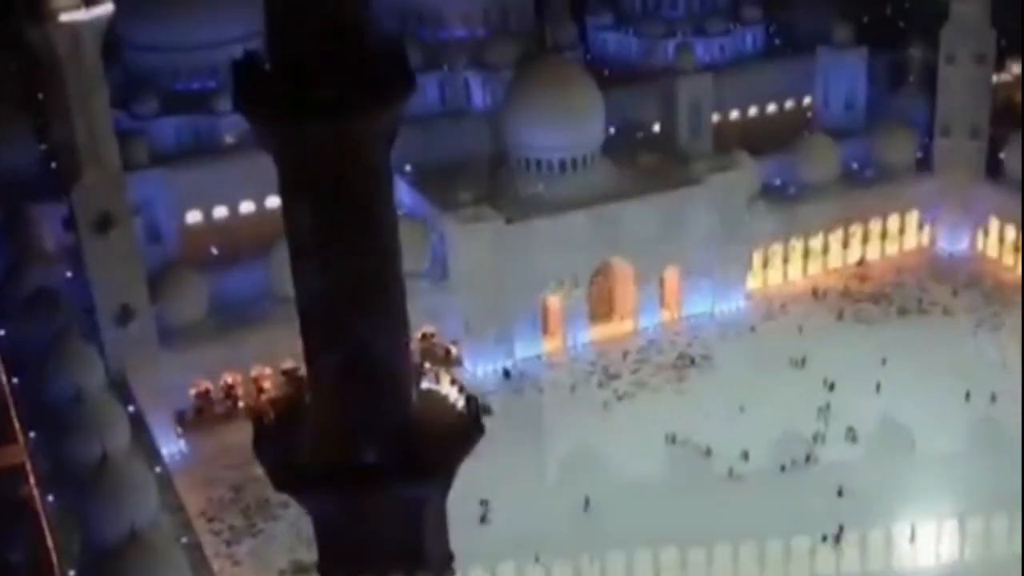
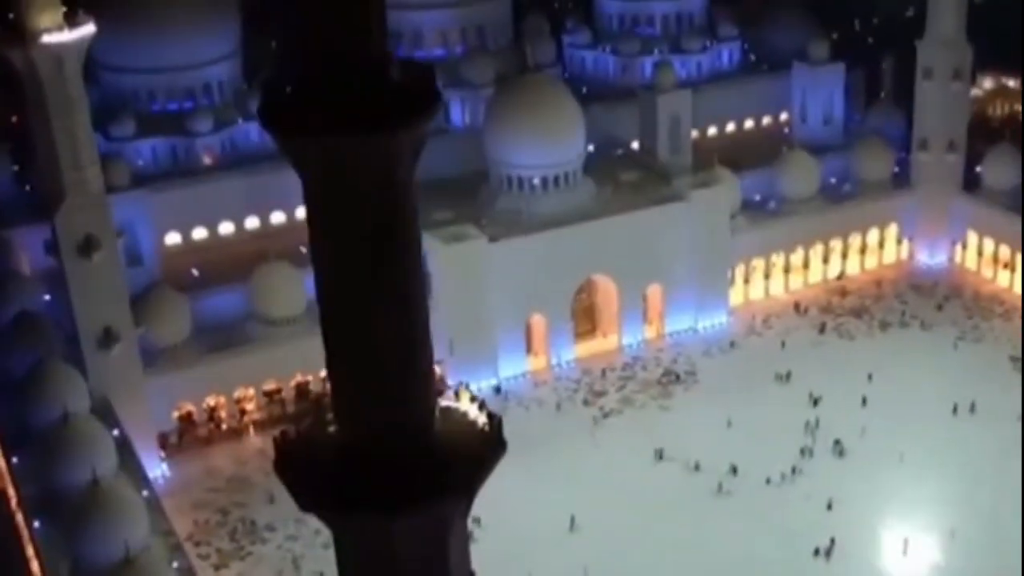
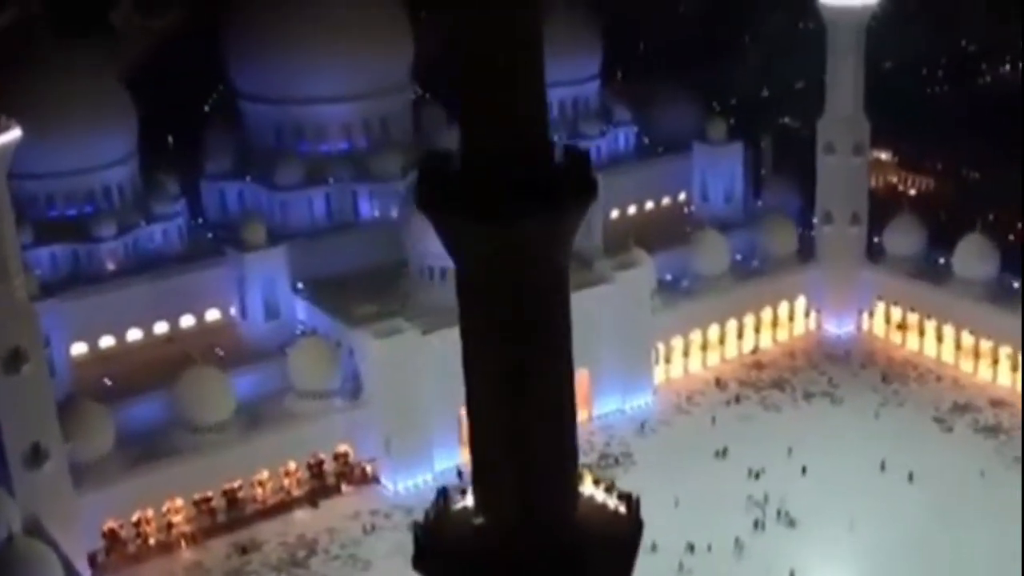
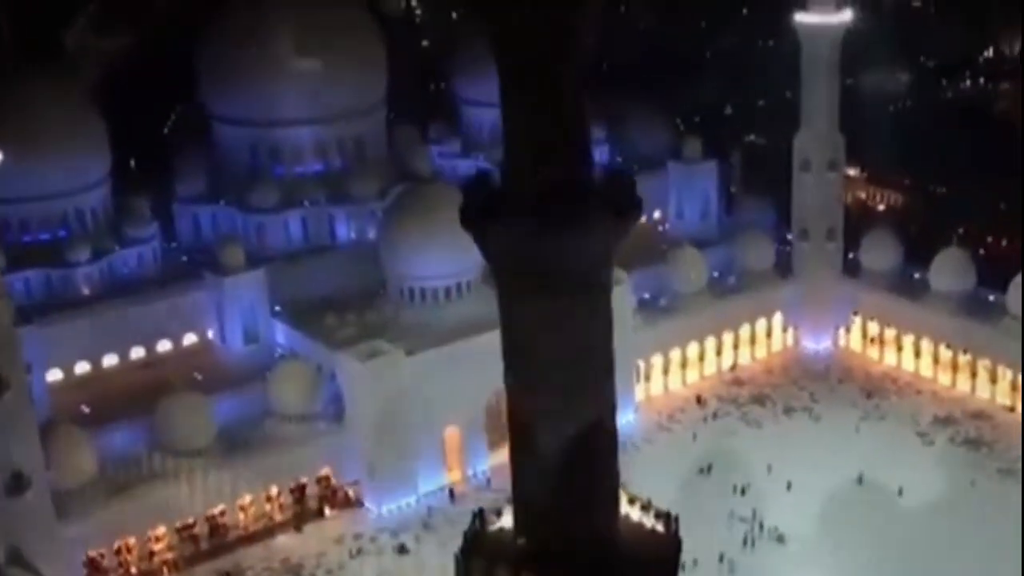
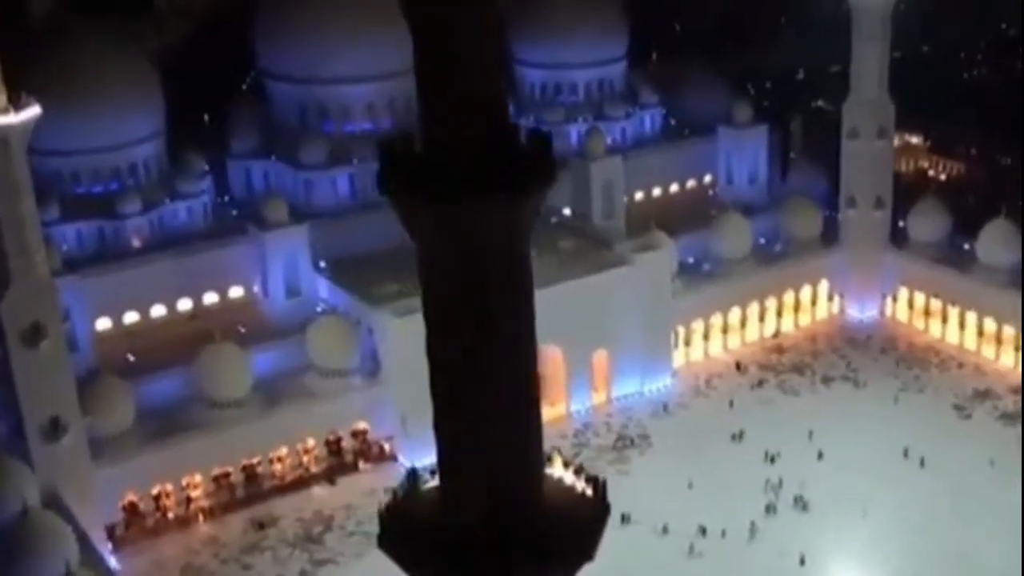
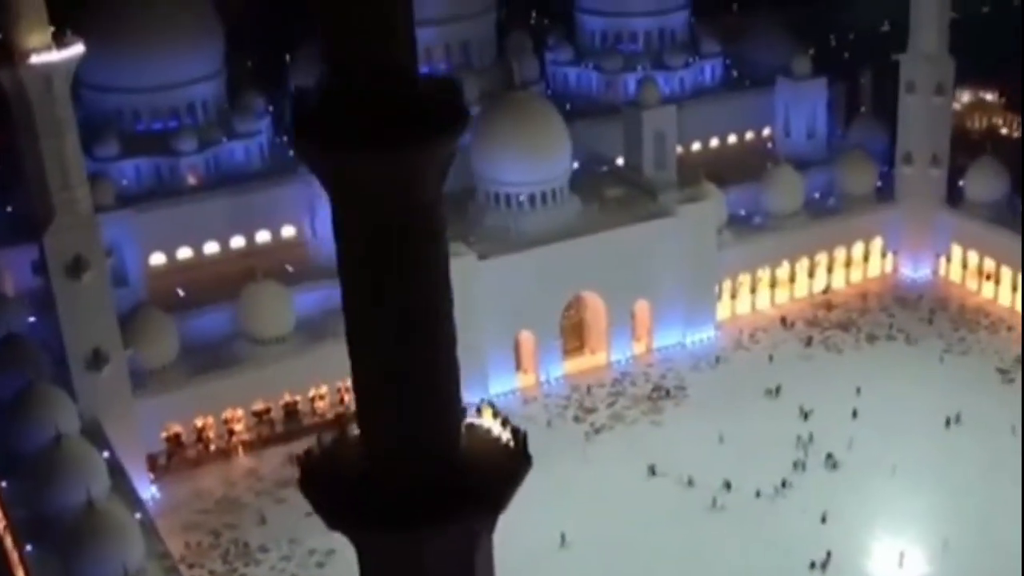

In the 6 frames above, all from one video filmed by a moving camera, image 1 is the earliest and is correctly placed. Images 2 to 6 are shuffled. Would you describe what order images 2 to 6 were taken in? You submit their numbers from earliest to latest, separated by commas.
2, 6, 5, 3, 4
